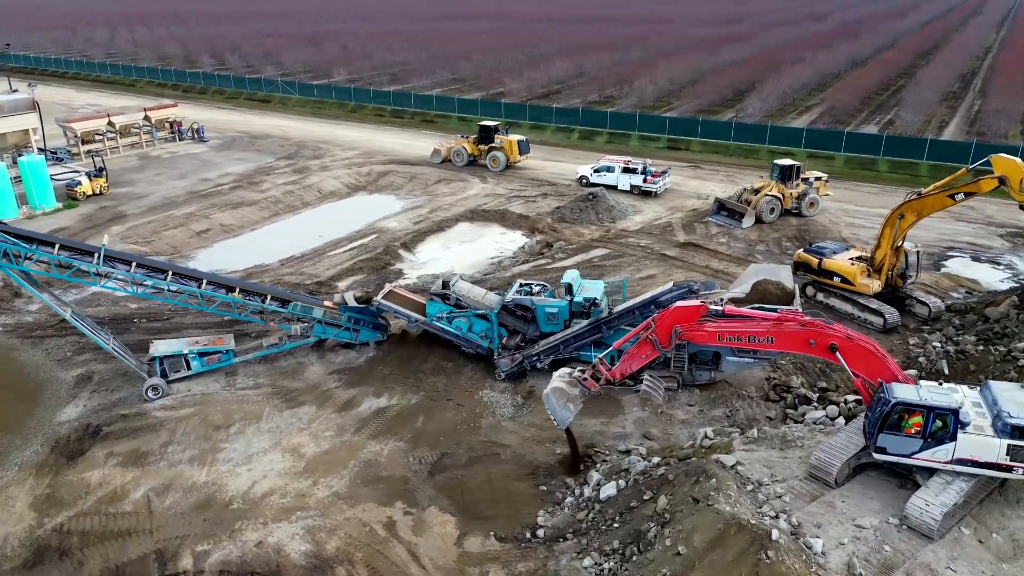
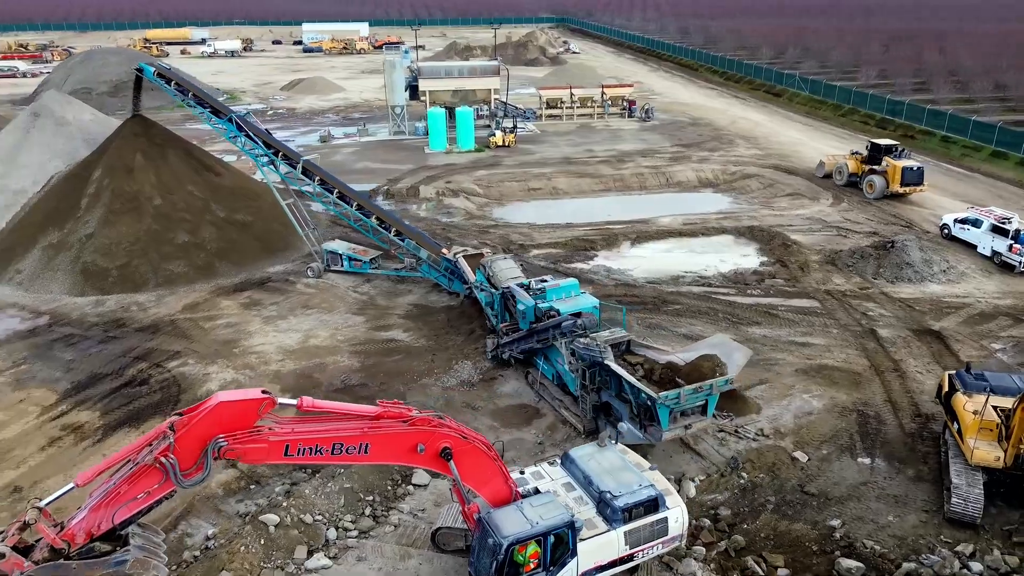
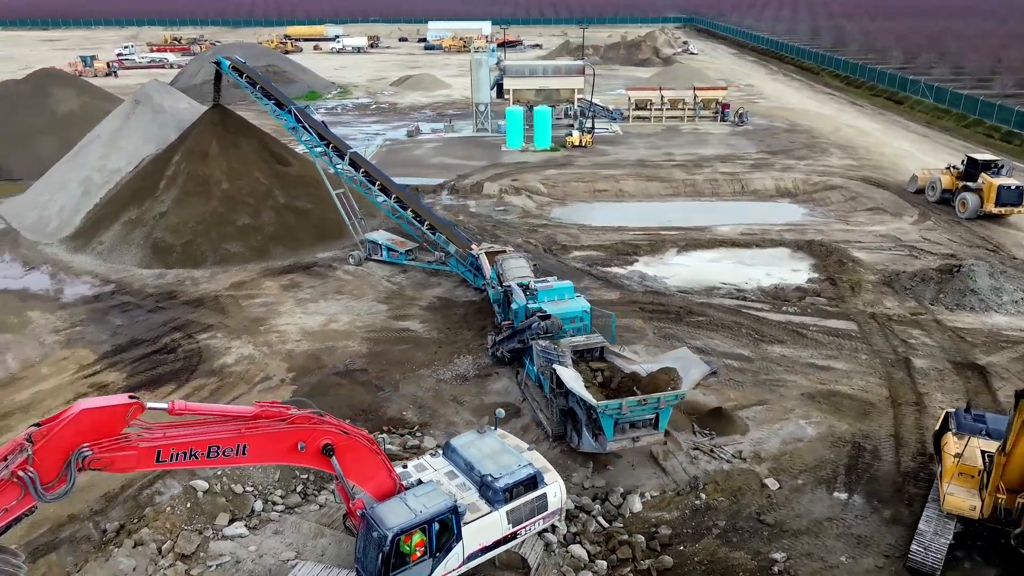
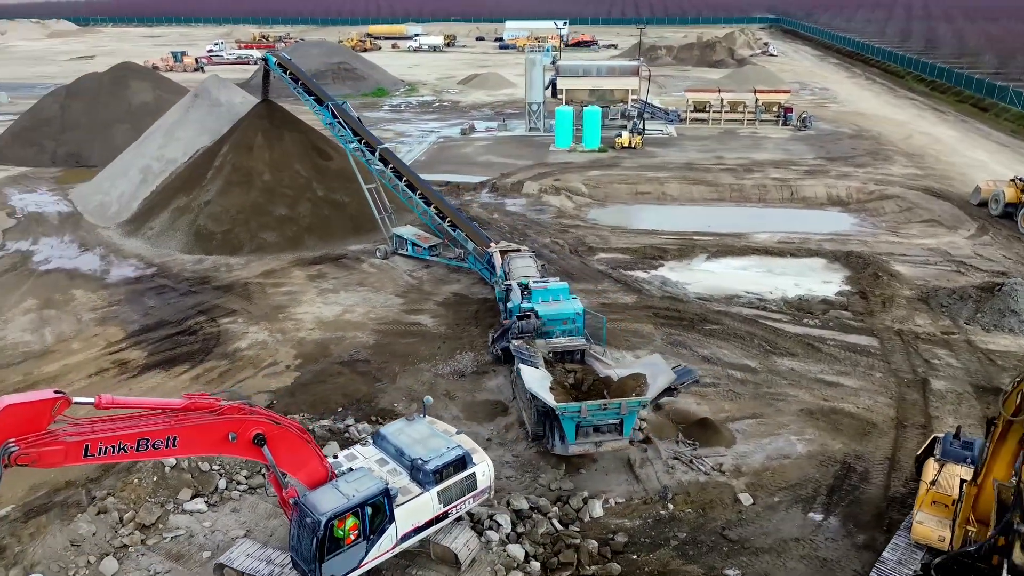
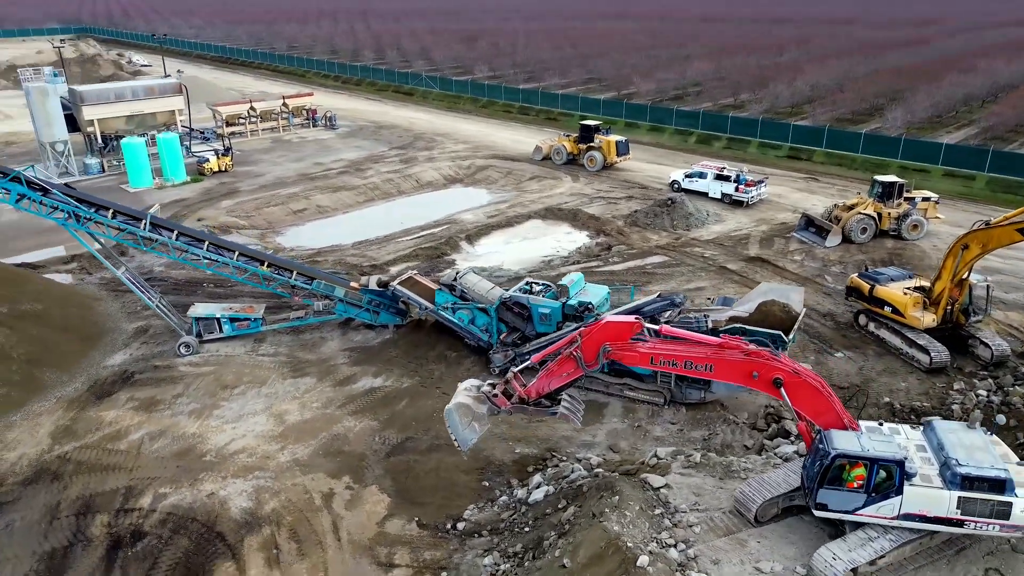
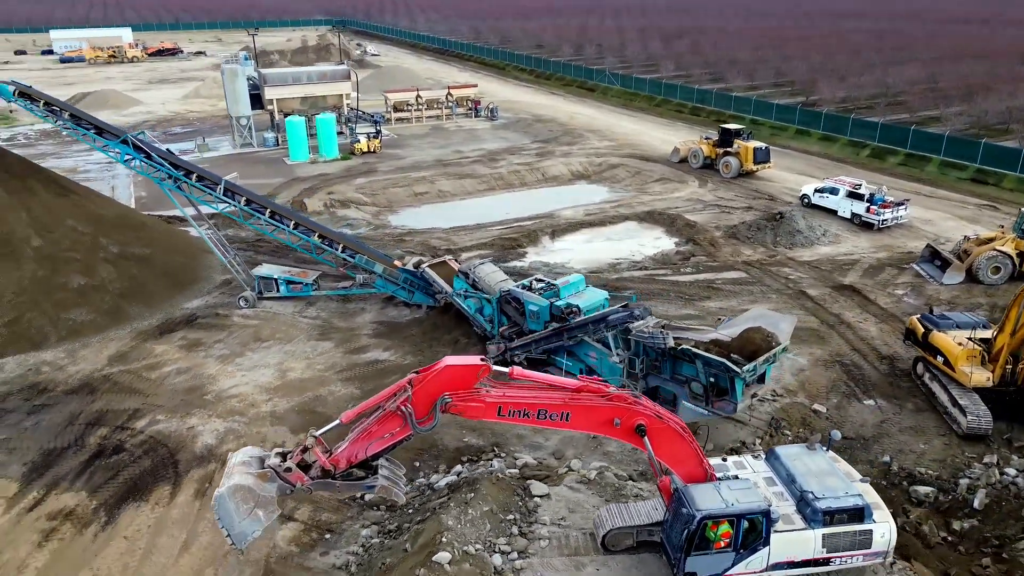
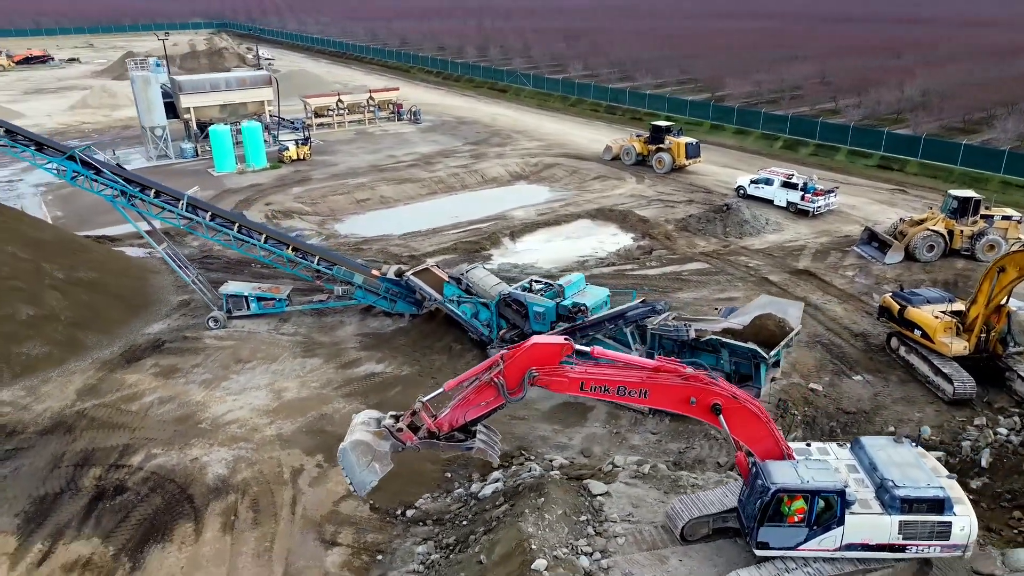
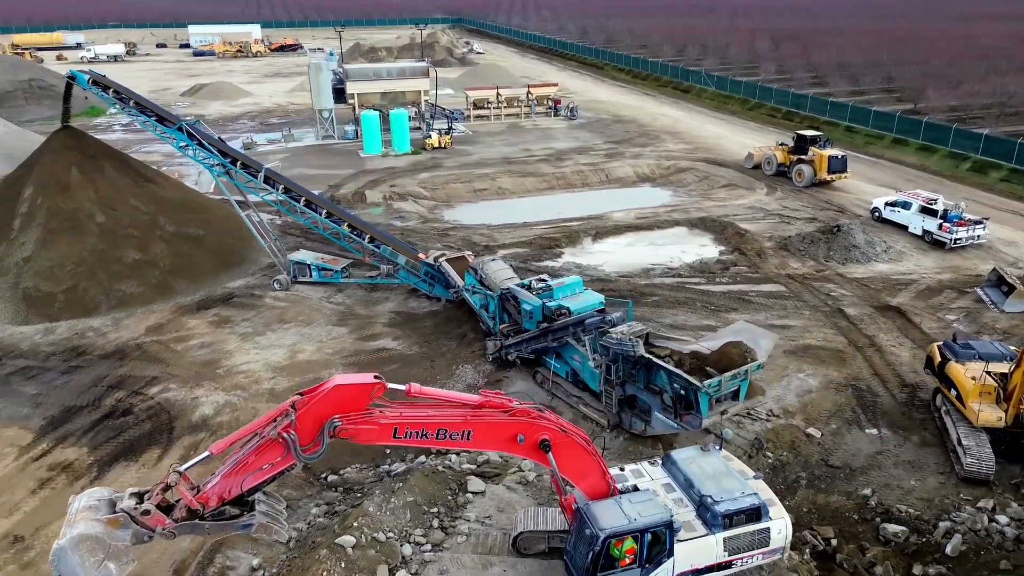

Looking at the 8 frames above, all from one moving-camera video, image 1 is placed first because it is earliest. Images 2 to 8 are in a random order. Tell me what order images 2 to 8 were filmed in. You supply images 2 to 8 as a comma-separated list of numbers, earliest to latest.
5, 7, 6, 8, 2, 3, 4
